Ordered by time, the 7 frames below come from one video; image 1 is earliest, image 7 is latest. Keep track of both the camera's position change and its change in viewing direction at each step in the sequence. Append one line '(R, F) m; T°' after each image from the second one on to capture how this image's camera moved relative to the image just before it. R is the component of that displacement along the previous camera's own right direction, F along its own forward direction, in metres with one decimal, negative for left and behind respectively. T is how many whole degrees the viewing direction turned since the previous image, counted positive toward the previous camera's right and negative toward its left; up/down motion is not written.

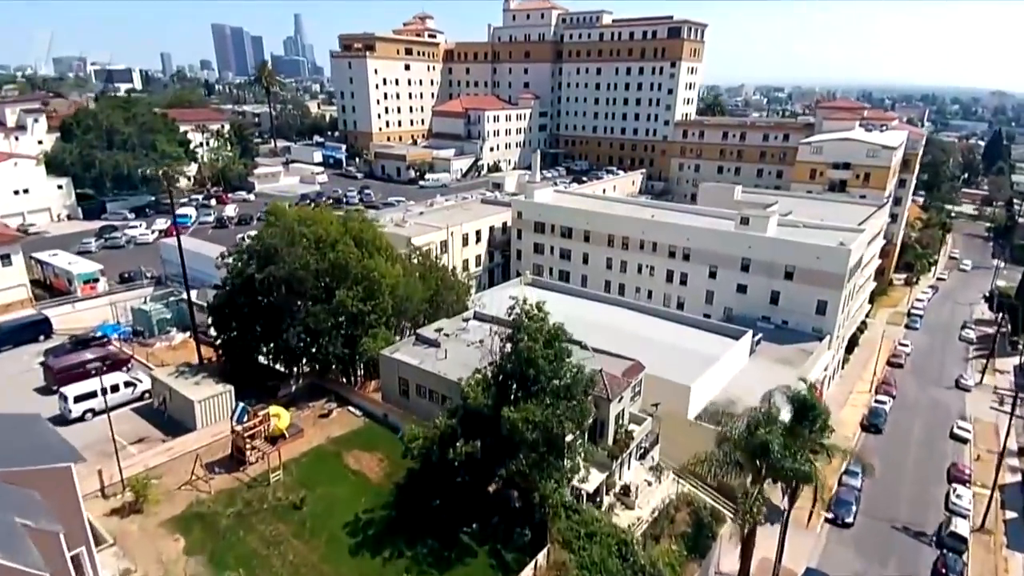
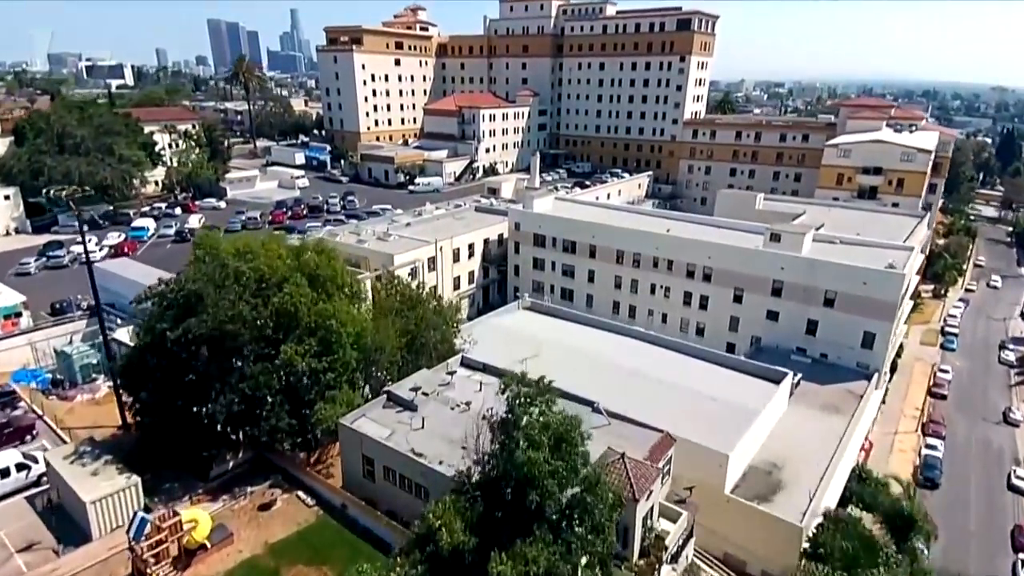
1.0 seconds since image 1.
(+0.1, +5.0) m; 0°
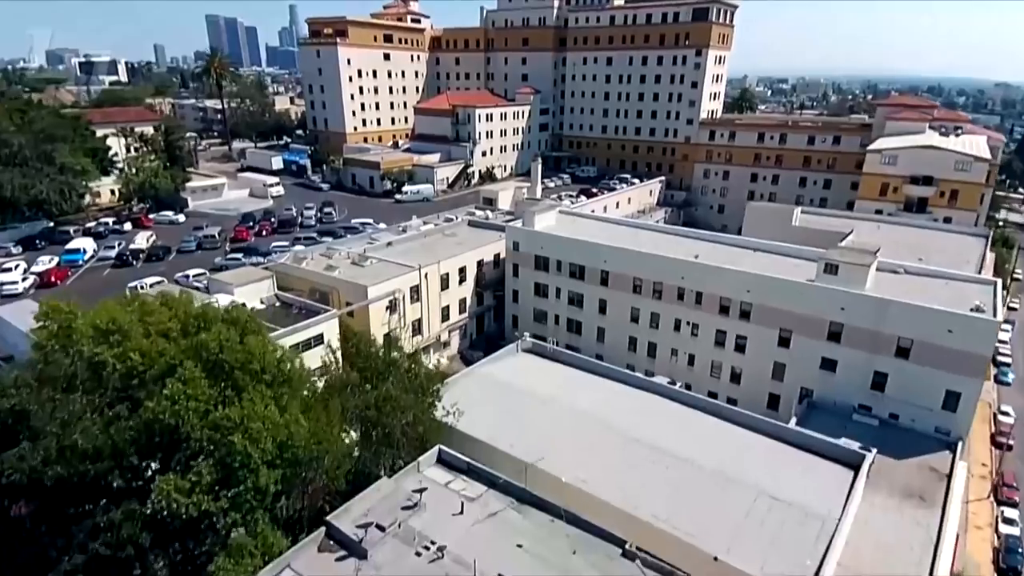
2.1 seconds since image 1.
(+0.2, +6.1) m; 0°
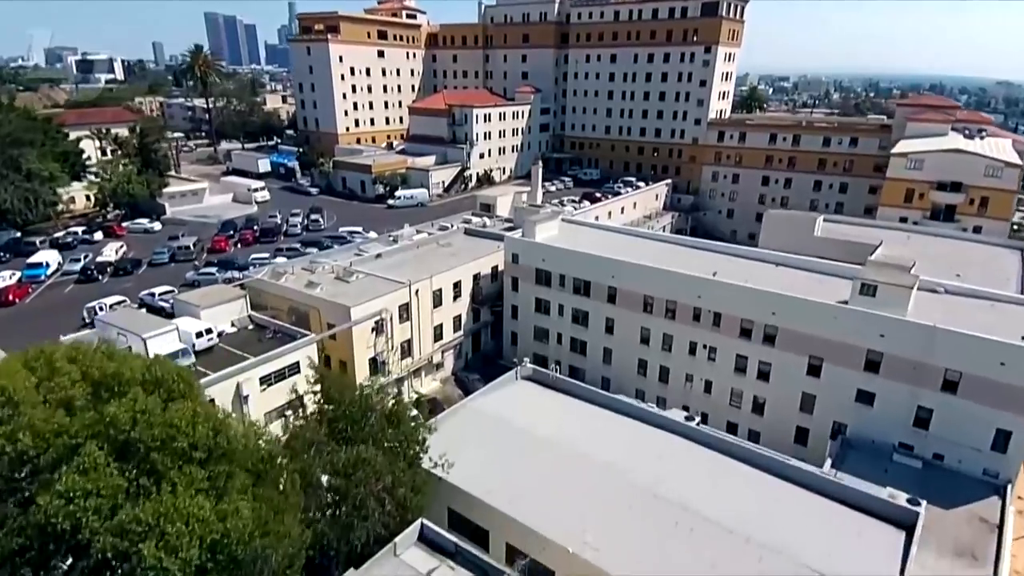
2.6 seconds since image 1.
(+0.1, +2.9) m; 0°
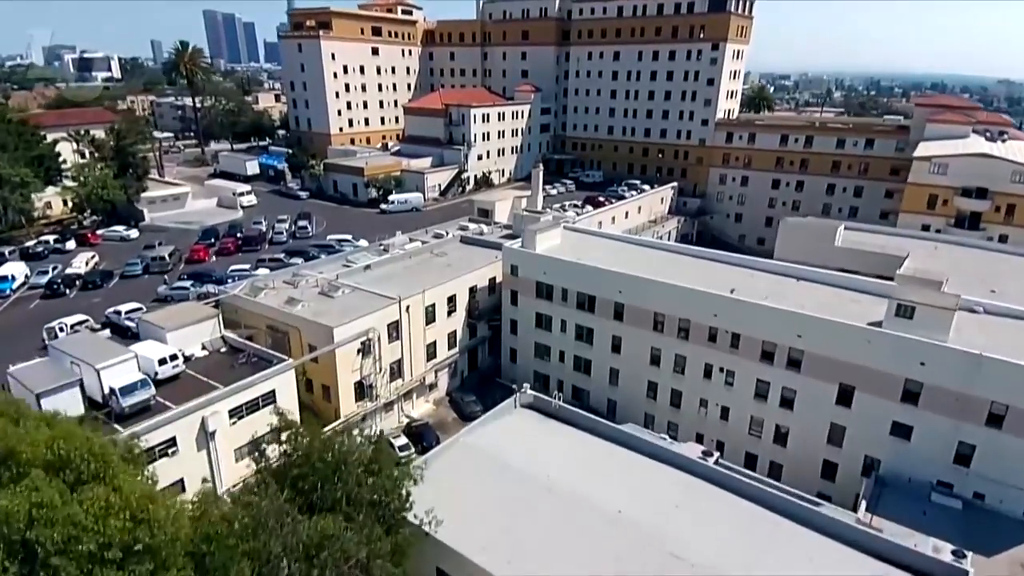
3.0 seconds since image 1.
(+0.1, +2.4) m; 0°
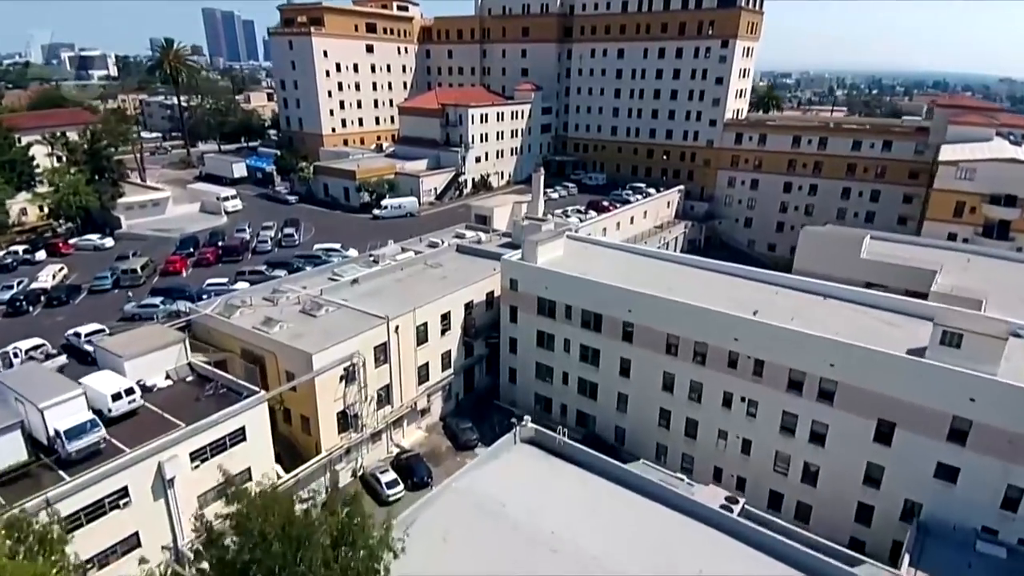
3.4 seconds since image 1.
(0.0, +2.5) m; 0°
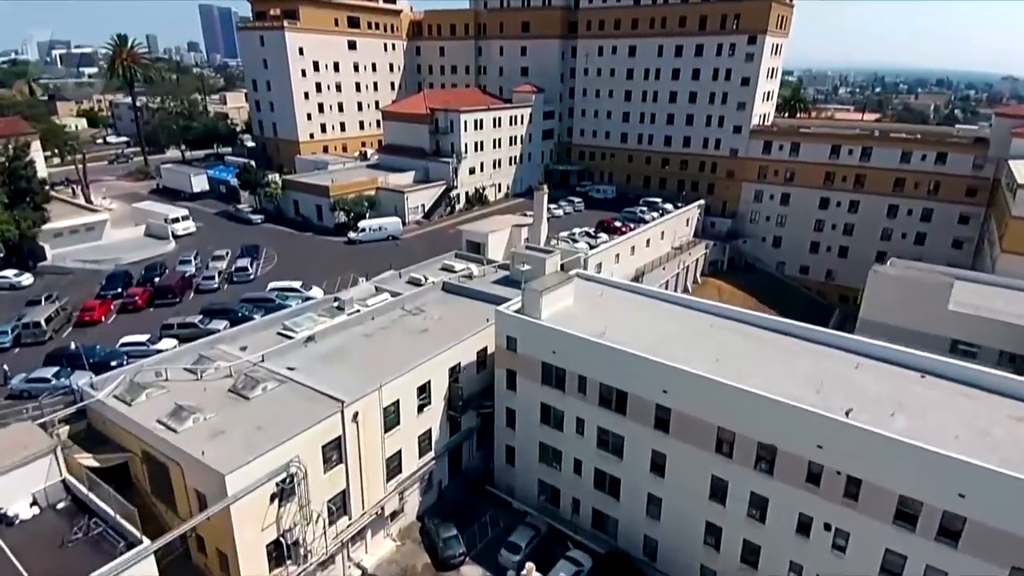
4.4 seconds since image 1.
(+0.1, +6.5) m; 0°
